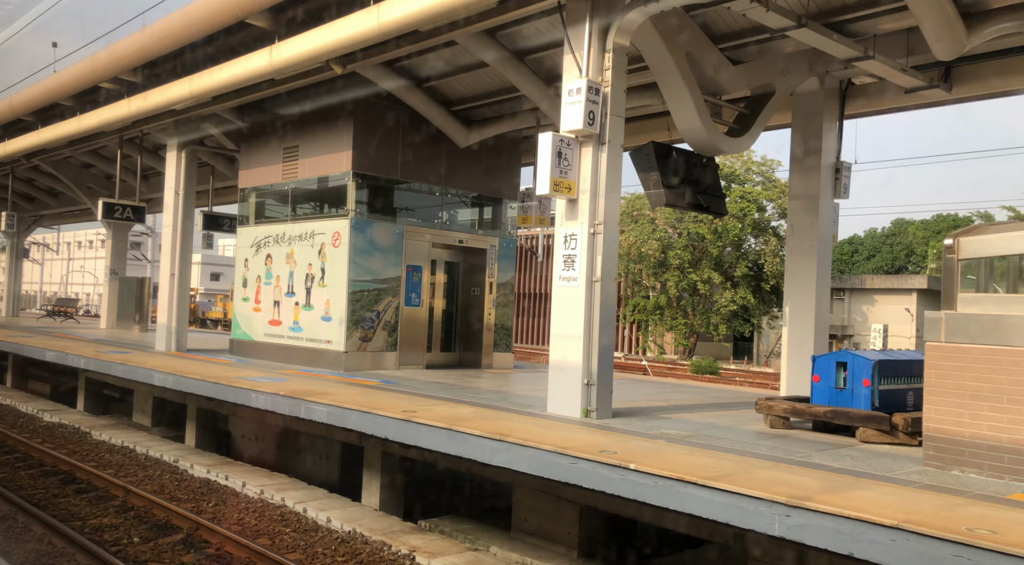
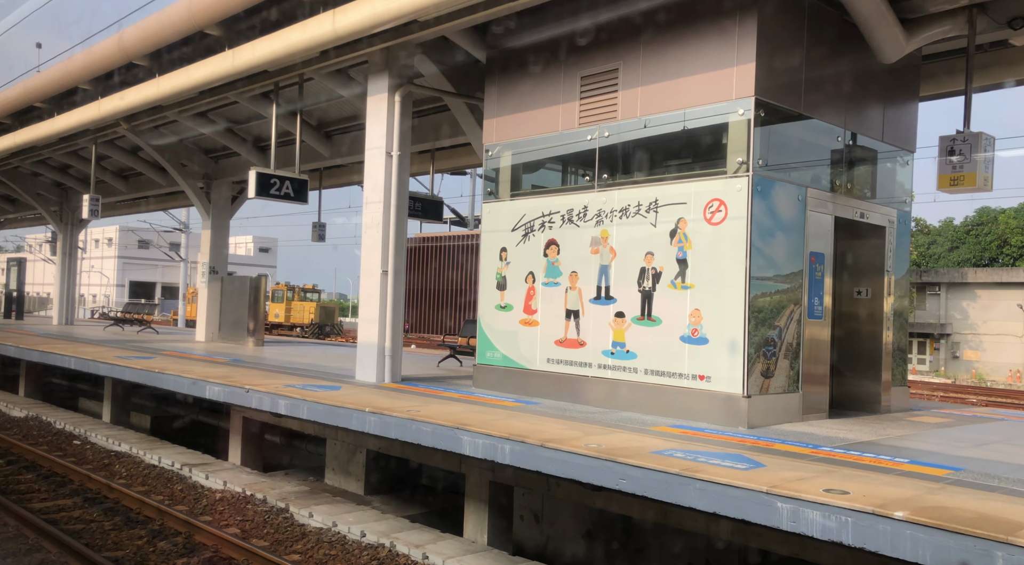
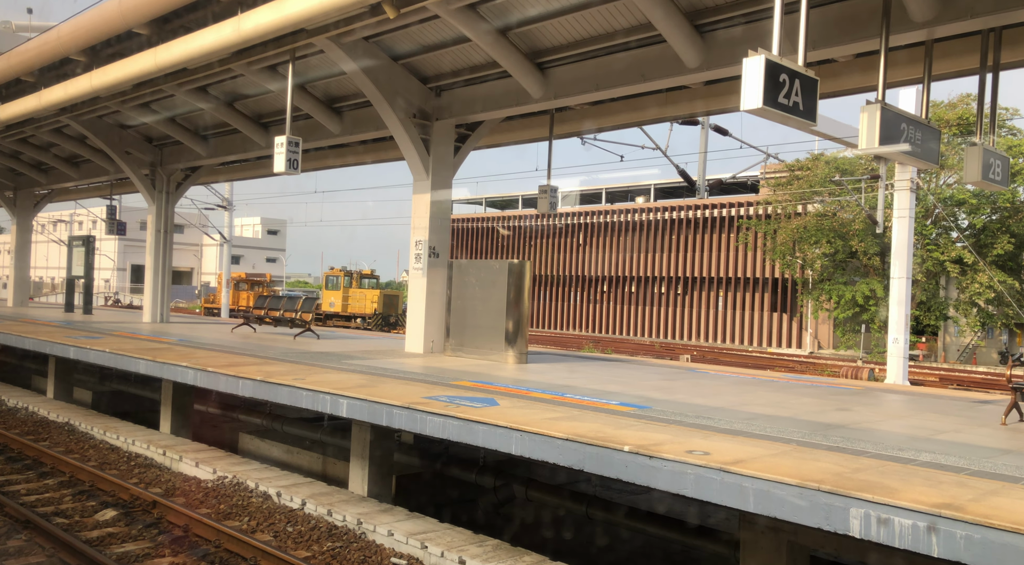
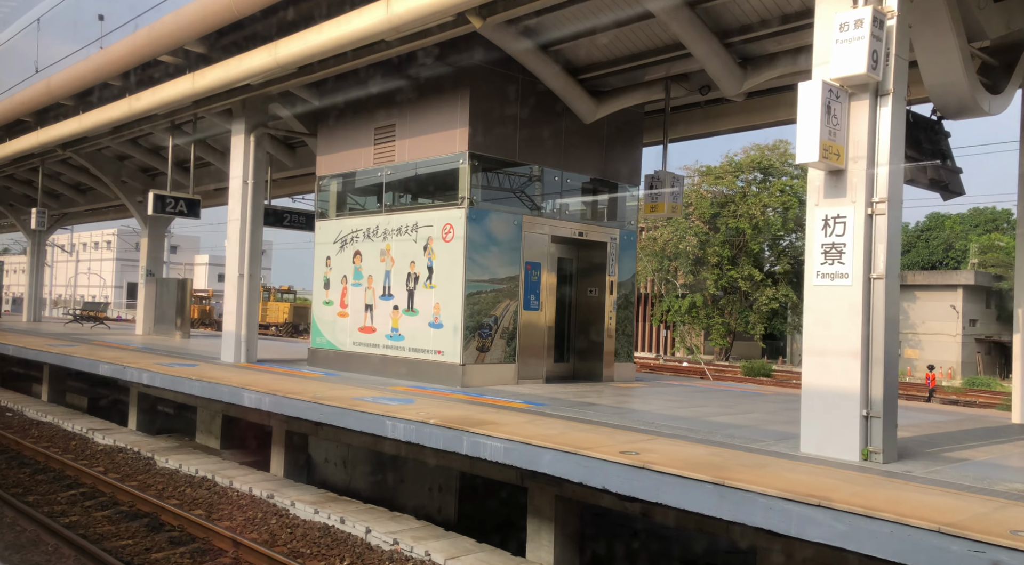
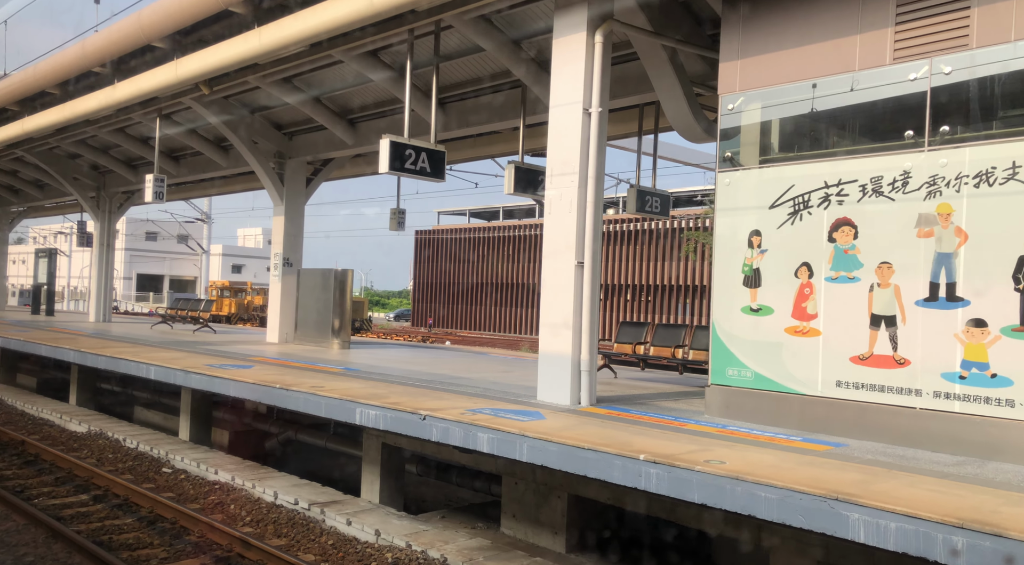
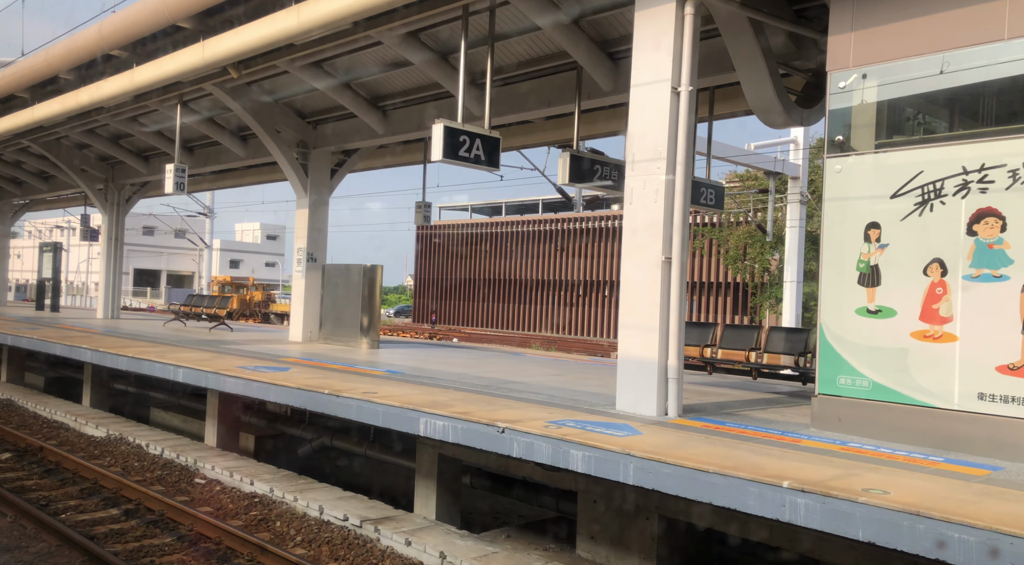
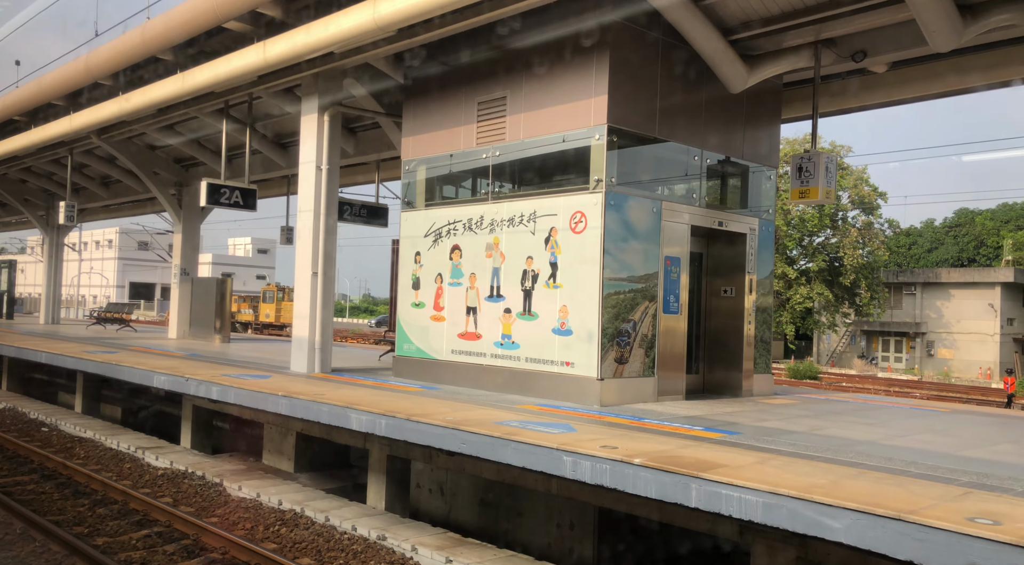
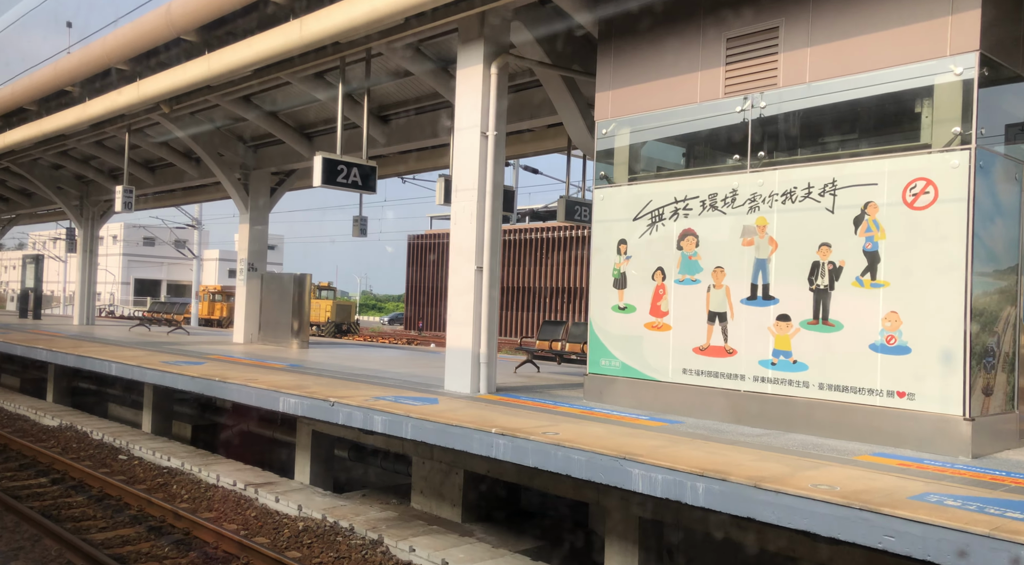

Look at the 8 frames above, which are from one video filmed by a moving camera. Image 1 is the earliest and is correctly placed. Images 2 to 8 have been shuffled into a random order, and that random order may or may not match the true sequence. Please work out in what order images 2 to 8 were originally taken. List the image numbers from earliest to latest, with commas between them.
4, 7, 2, 8, 5, 6, 3
